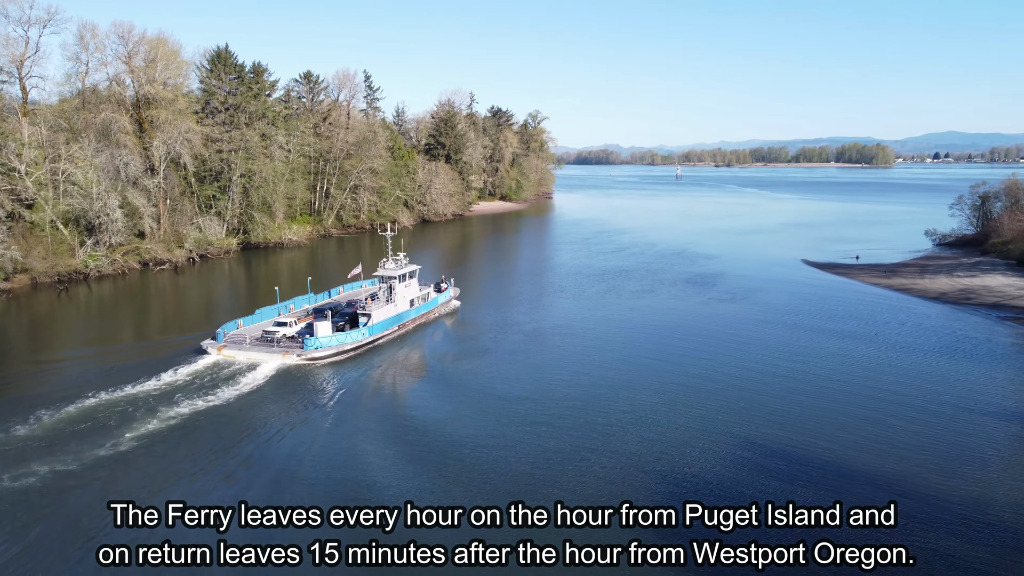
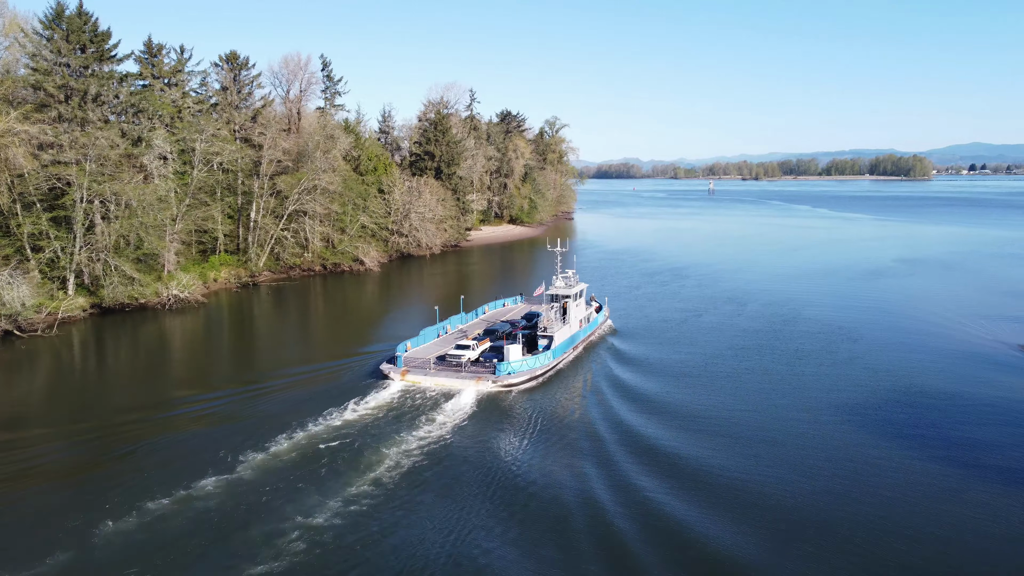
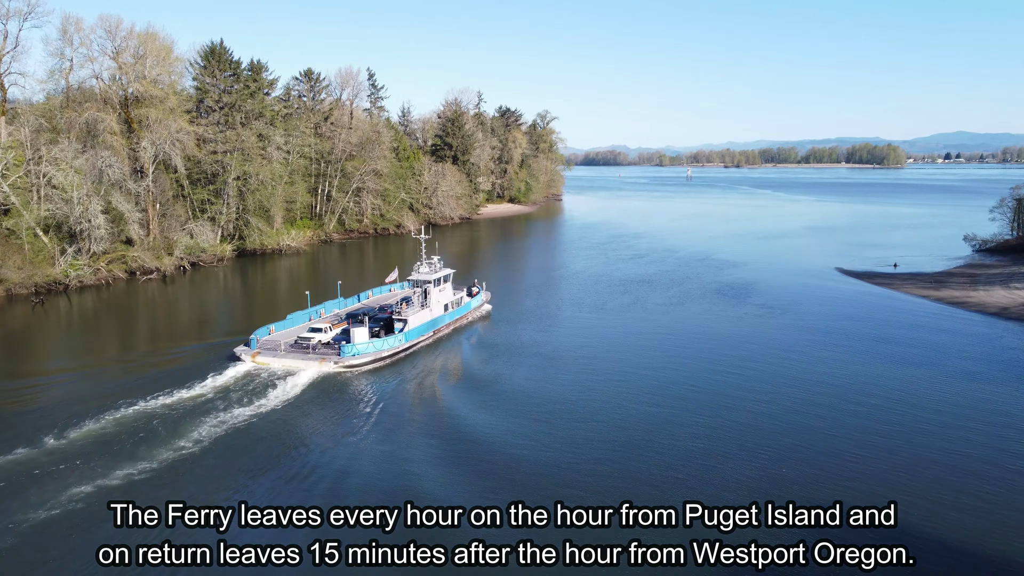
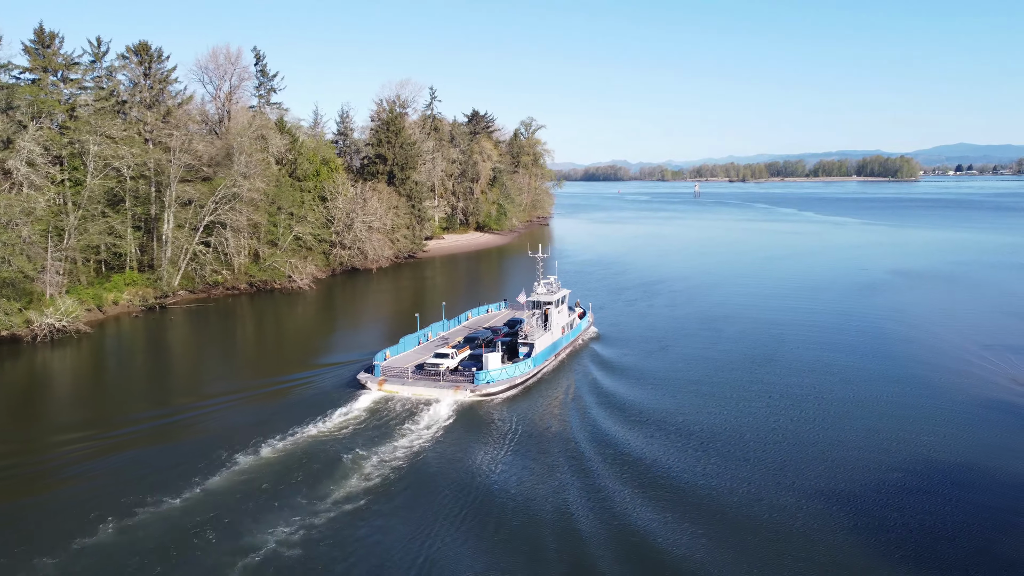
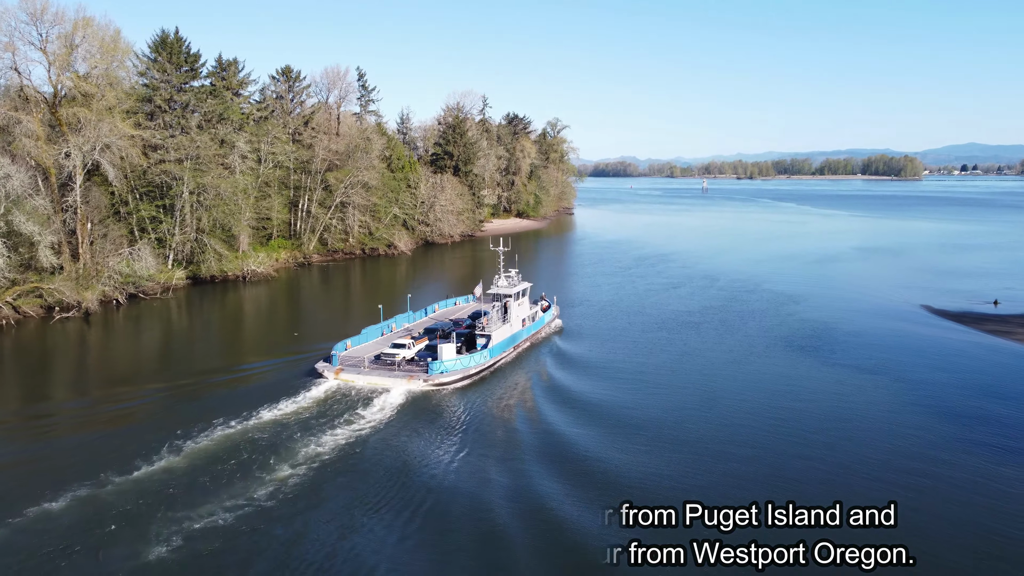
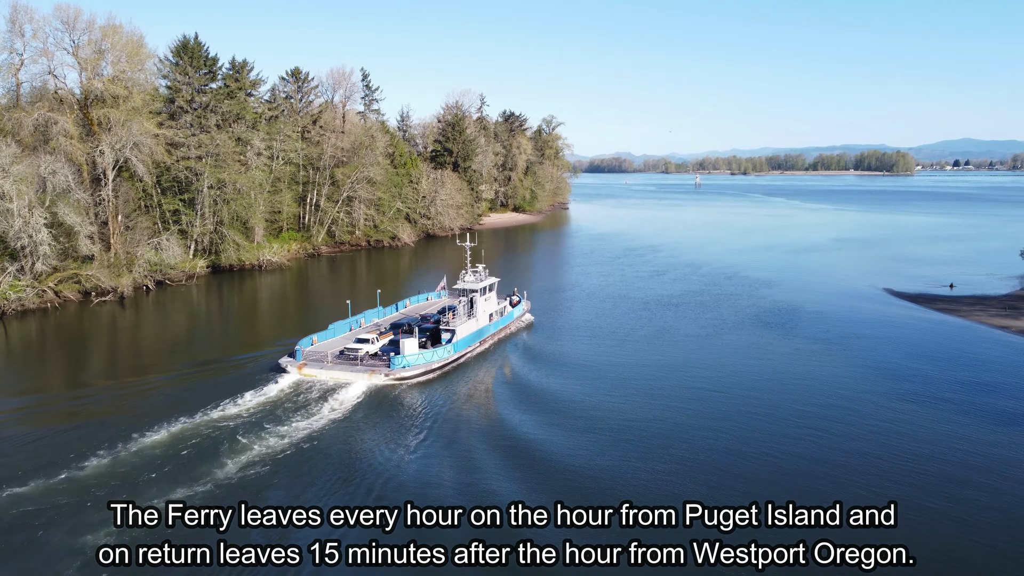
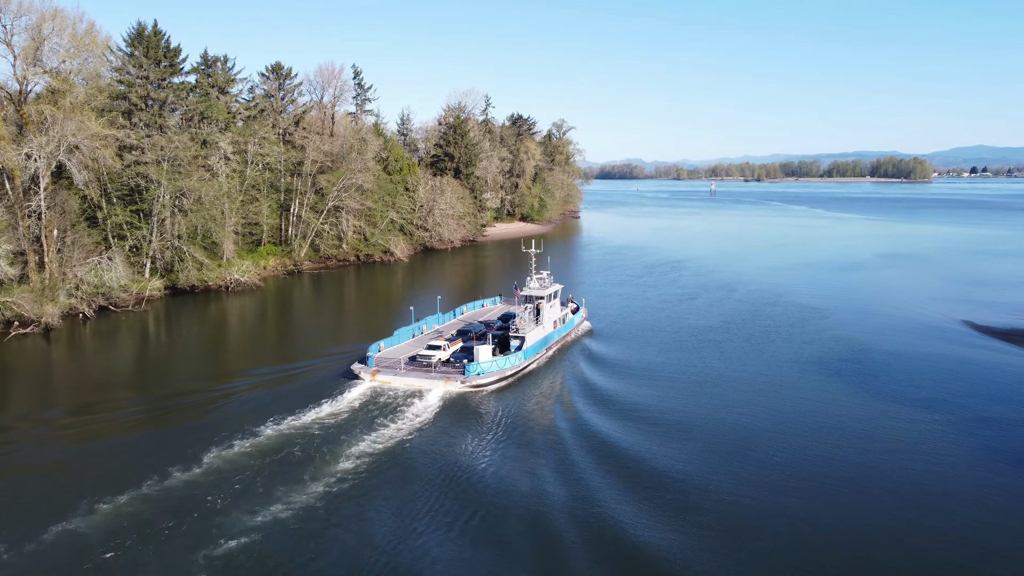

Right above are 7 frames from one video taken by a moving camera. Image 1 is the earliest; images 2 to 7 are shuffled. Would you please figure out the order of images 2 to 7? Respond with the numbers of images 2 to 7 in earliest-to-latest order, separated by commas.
3, 6, 5, 7, 2, 4
